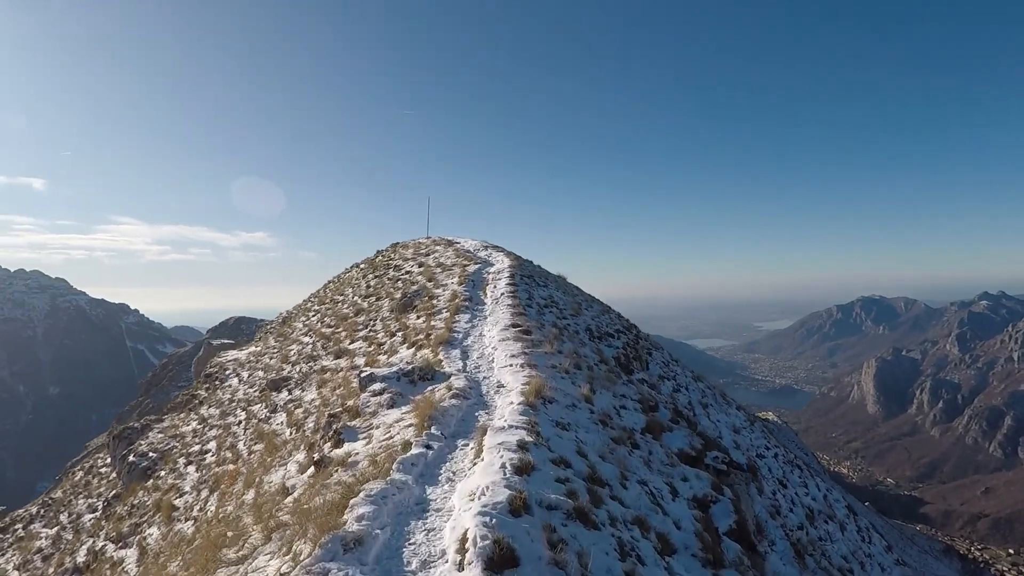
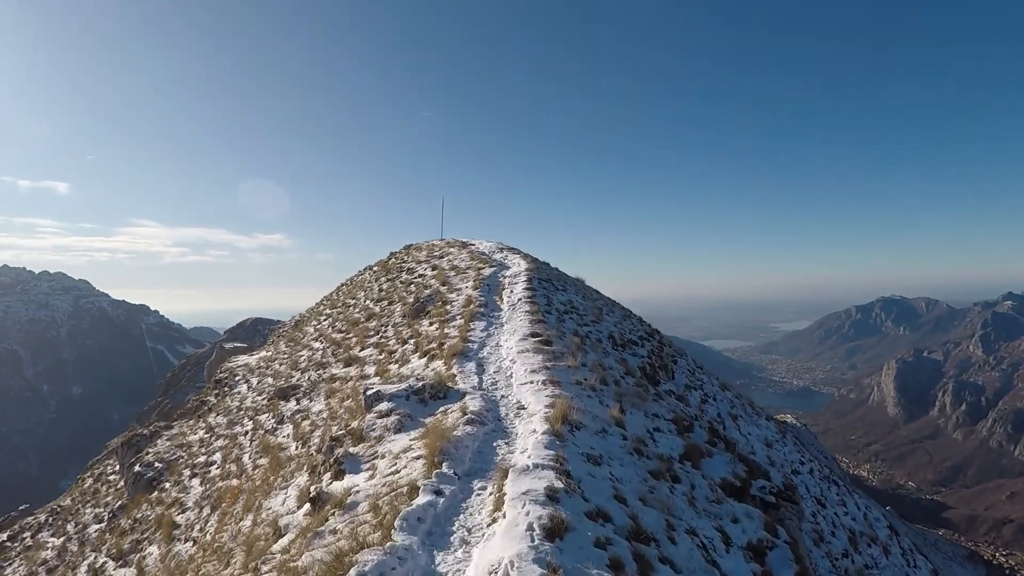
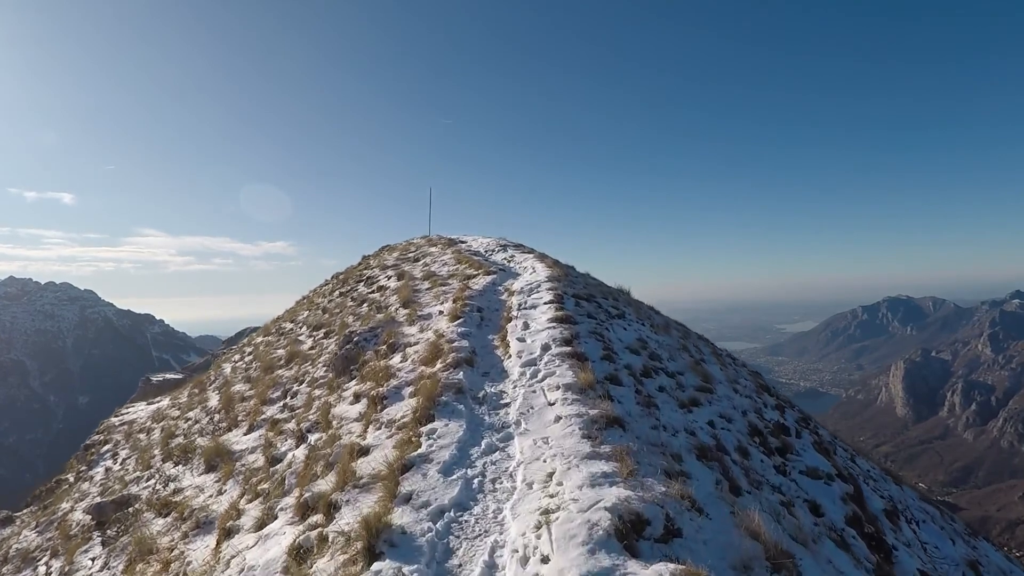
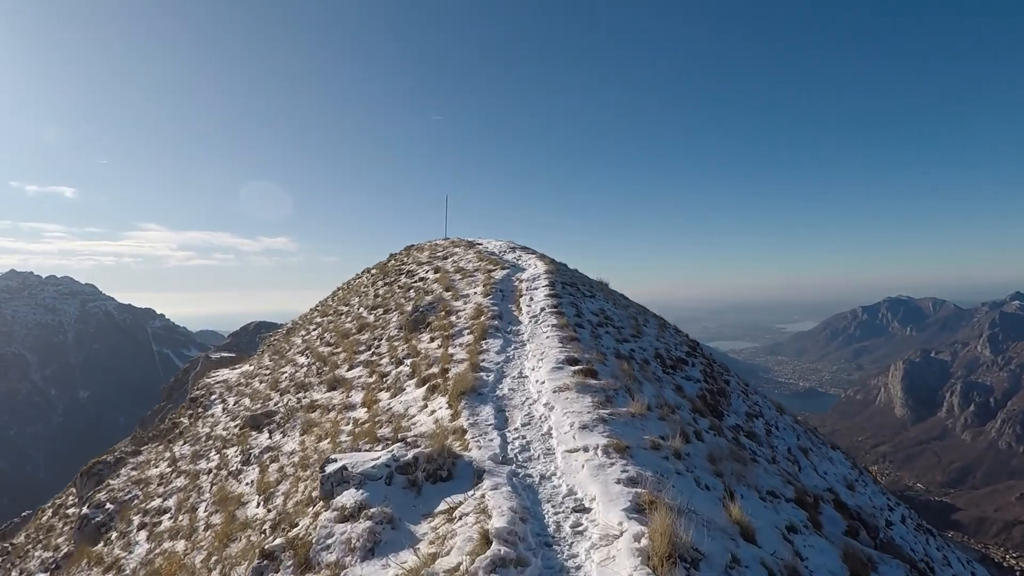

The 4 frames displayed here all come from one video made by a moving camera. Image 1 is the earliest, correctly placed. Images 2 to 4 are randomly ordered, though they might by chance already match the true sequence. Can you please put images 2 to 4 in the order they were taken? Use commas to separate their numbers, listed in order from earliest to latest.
2, 4, 3
